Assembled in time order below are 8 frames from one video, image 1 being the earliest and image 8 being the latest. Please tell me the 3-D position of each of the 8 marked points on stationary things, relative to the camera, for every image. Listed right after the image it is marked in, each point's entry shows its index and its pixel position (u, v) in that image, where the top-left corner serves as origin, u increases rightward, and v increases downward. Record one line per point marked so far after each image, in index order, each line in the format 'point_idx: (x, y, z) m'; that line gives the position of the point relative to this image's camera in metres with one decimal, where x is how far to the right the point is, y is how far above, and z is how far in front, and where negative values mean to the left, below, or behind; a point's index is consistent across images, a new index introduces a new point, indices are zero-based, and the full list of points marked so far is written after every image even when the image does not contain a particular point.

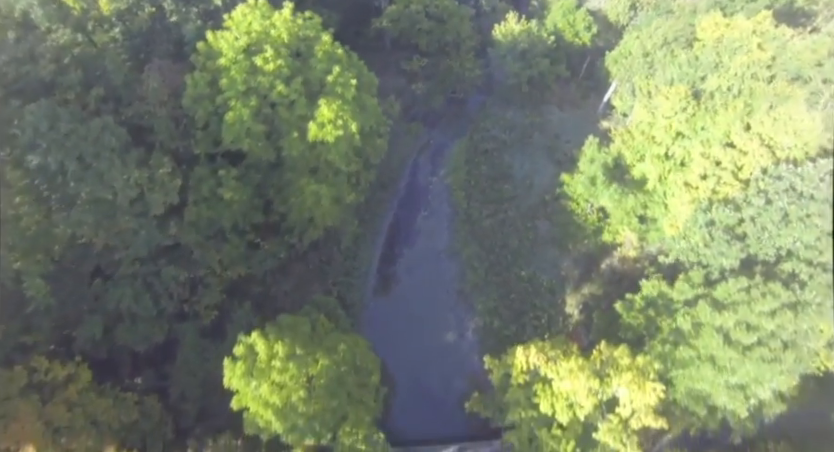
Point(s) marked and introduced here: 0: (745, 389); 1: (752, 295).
0: (+9.4, -4.9, +19.1) m
1: (+9.4, -1.9, +19.0) m
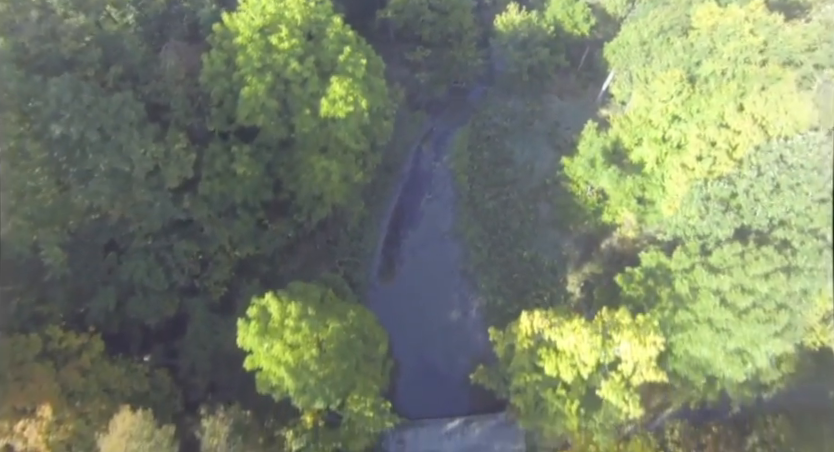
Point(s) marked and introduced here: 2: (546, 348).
0: (+9.6, -4.0, +19.7) m
1: (+9.7, -0.9, +19.7) m
2: (+3.8, -3.6, +19.9) m
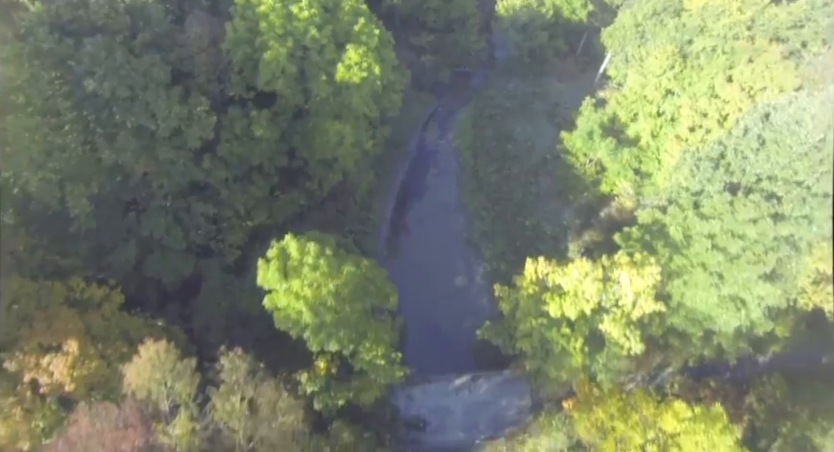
0: (+10.0, -2.4, +20.7) m
1: (+10.0, +0.6, +20.9) m
2: (+4.1, -2.0, +20.9) m
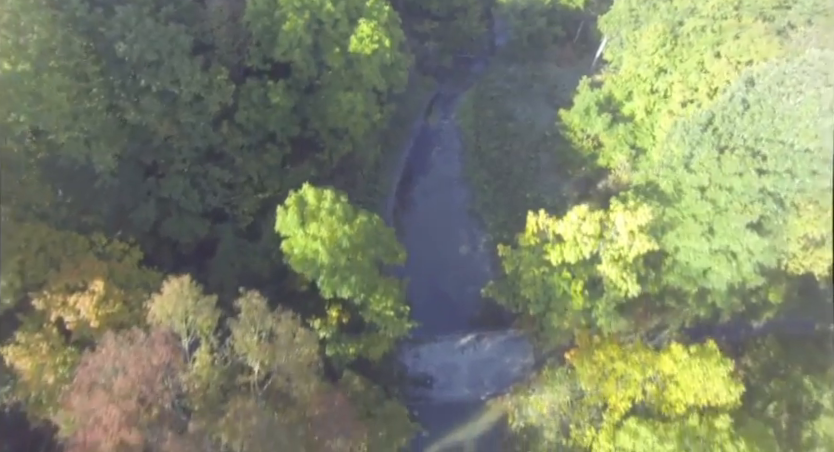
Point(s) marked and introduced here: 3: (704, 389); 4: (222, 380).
0: (+10.2, -0.9, +21.8) m
1: (+10.3, +2.1, +22.3) m
2: (+4.4, -0.5, +22.0) m
3: (+8.3, -4.8, +19.4) m
4: (-5.4, -4.5, +18.0) m
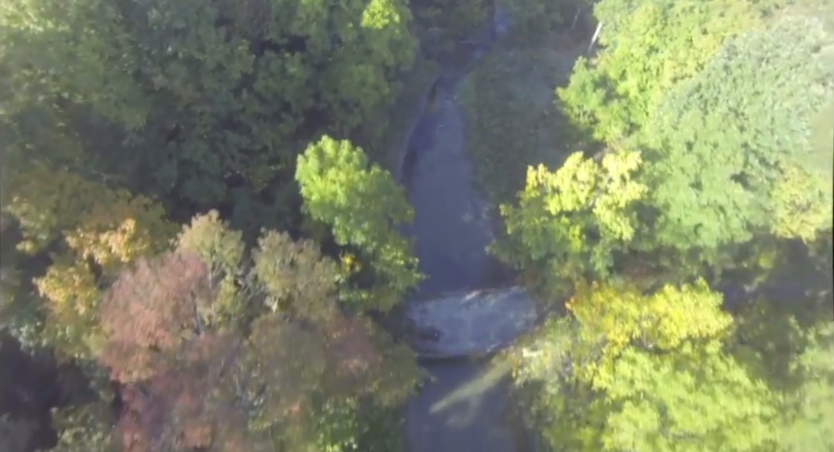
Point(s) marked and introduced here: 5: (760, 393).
0: (+10.6, +0.8, +23.4) m
1: (+10.6, +3.8, +24.0) m
2: (+4.8, +1.2, +23.5) m
3: (+8.7, -3.0, +20.7) m
4: (-5.0, -2.5, +19.2) m
5: (+9.4, -4.5, +18.4) m
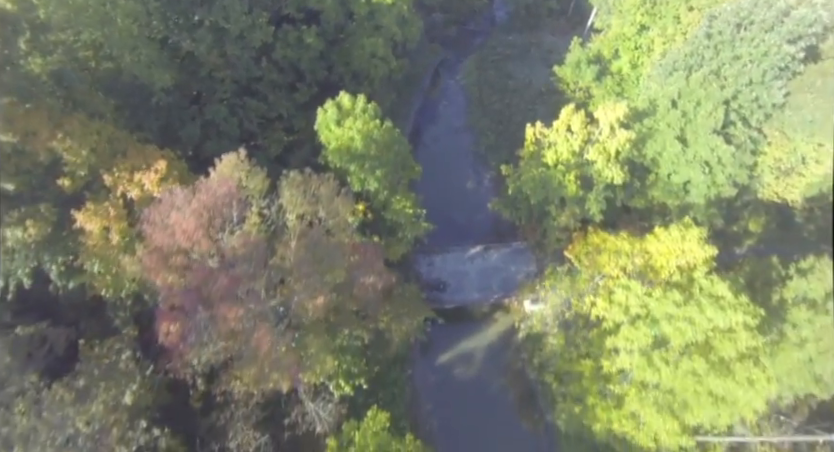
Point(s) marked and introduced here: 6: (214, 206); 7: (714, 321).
0: (+10.9, +2.7, +25.3) m
1: (+11.0, +5.6, +26.0) m
2: (+5.1, +3.1, +25.4) m
3: (+9.0, -0.9, +22.4) m
4: (-4.7, -0.3, +20.7) m
5: (+9.8, -2.3, +20.0) m
6: (-6.1, +0.6, +19.8) m
7: (+8.9, -2.8, +19.9) m
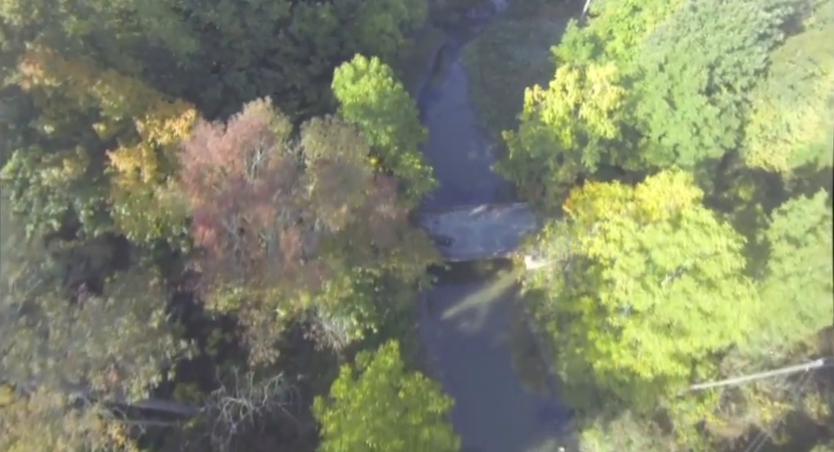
0: (+11.2, +4.6, +27.2) m
1: (+11.3, +7.5, +28.1) m
2: (+5.4, +5.0, +27.3) m
3: (+9.3, +1.1, +24.1) m
4: (-4.3, +1.9, +22.3) m
5: (+10.1, -0.2, +21.6) m
6: (-5.7, +2.8, +21.5) m
7: (+9.3, -0.6, +21.5) m
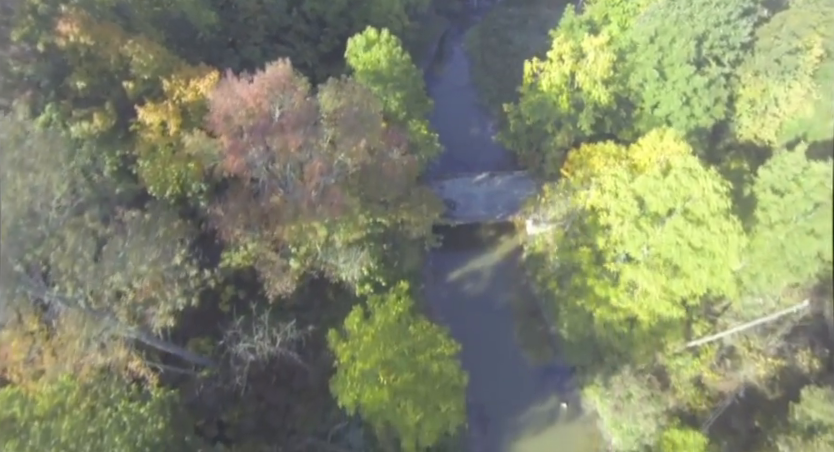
0: (+11.5, +6.2, +28.8) m
1: (+11.6, +9.1, +29.8) m
2: (+5.7, +6.7, +28.9) m
3: (+9.7, +3.0, +25.5) m
4: (-4.0, +3.8, +23.8) m
5: (+10.4, +1.8, +23.1) m
6: (-5.4, +4.8, +23.0) m
7: (+9.6, +1.3, +22.9) m
